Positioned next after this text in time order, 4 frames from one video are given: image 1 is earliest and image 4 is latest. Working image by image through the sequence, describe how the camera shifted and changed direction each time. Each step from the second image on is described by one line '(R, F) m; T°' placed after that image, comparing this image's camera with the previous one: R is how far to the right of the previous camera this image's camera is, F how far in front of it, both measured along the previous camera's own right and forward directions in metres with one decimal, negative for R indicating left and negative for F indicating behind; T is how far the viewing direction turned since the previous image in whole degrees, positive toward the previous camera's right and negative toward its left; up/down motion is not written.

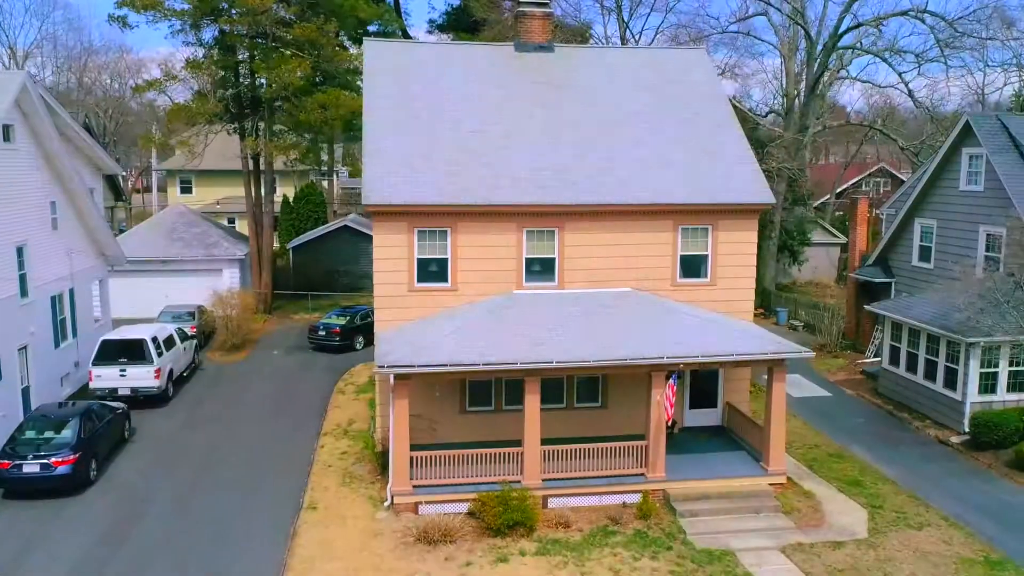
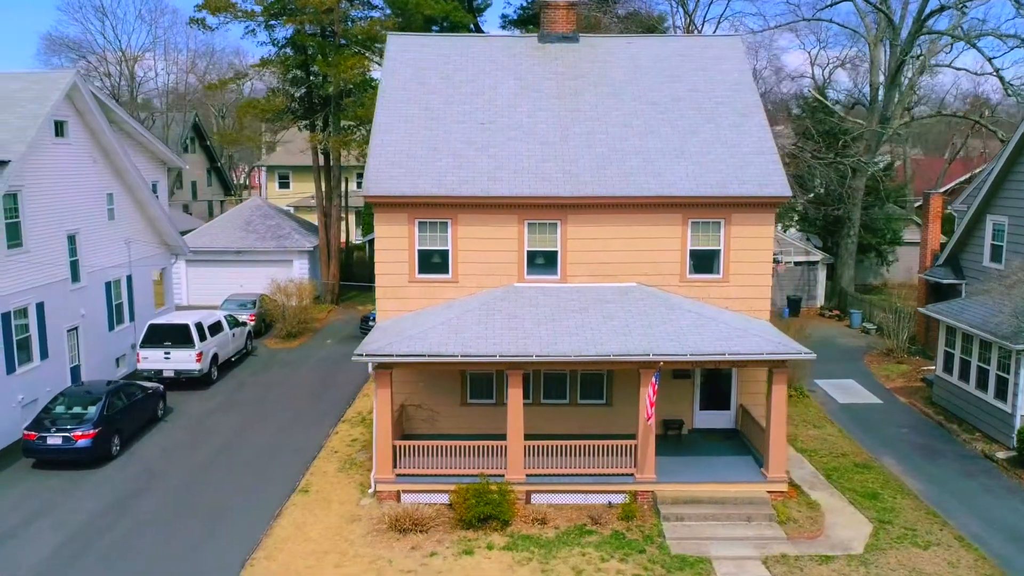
(+2.1, +0.3) m; -8°
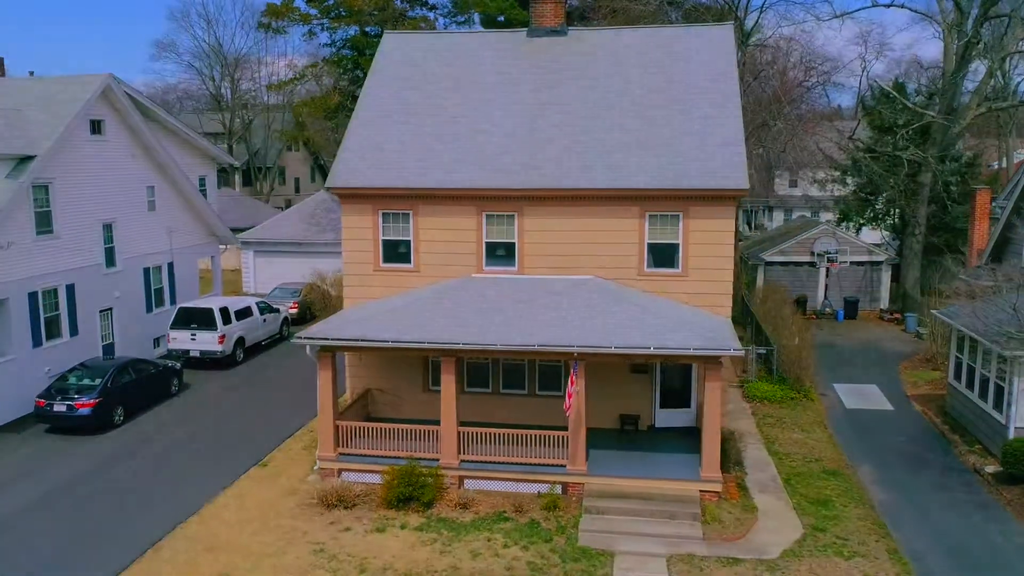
(+3.2, 0.0) m; -8°
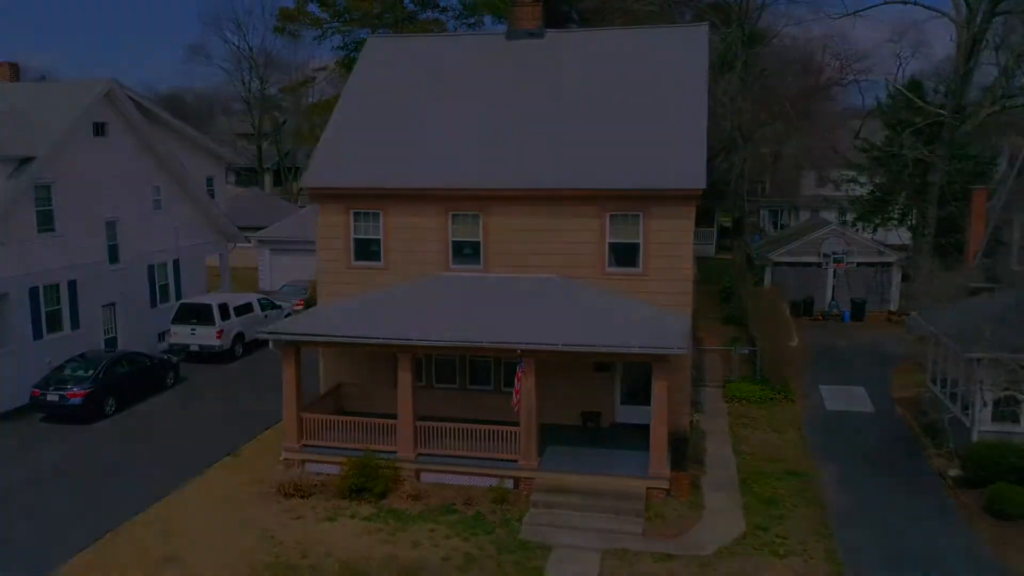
(+1.6, -0.3) m; -3°
